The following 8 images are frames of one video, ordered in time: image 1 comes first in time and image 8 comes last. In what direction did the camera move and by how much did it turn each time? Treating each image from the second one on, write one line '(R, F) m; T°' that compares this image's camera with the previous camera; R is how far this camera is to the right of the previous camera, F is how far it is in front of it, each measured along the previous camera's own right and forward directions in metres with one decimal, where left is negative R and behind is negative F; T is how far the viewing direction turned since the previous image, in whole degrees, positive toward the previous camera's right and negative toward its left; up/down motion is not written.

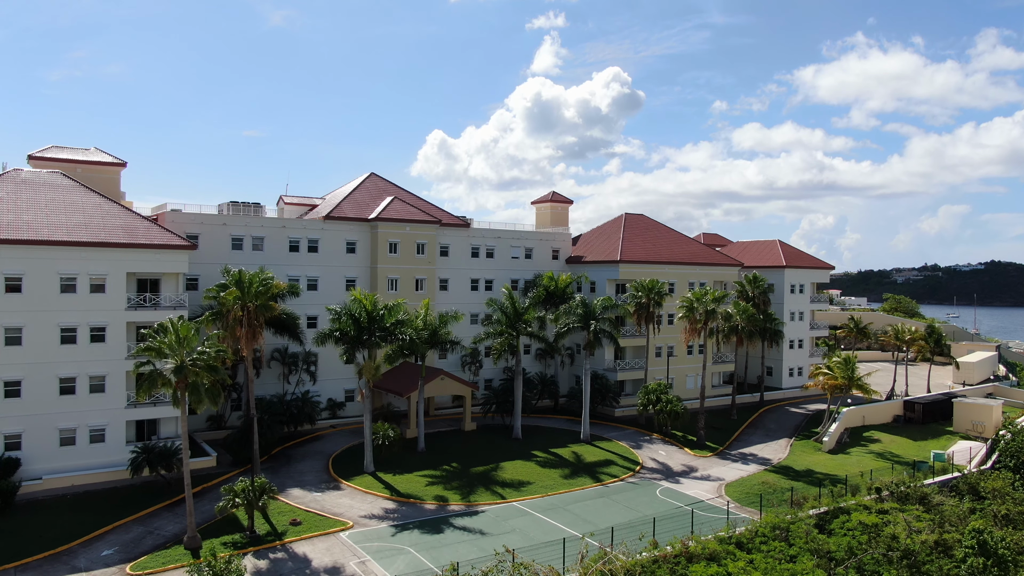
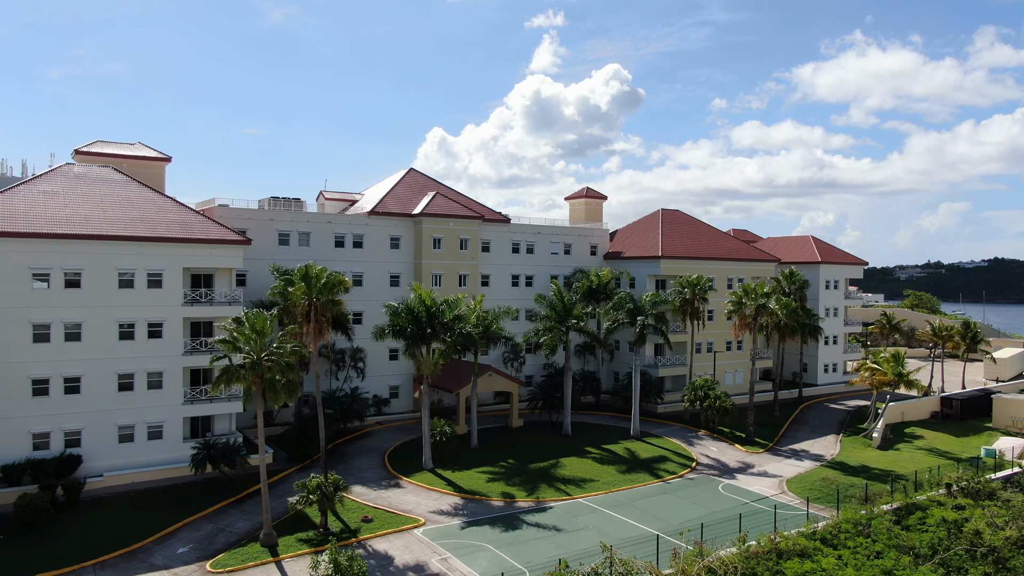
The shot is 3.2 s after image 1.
(-2.9, +0.3) m; 0°
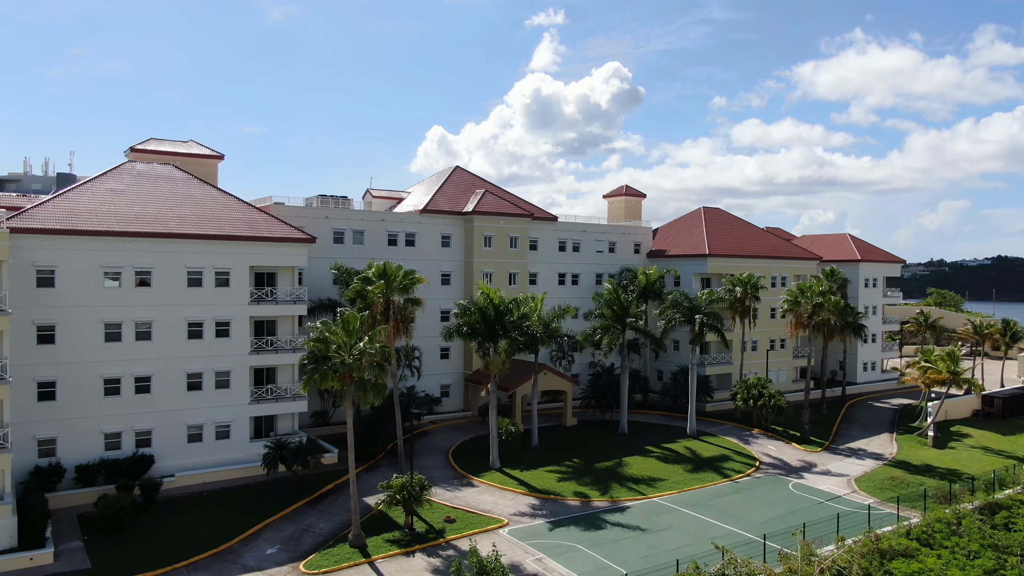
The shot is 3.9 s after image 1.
(-3.2, +0.2) m; 0°
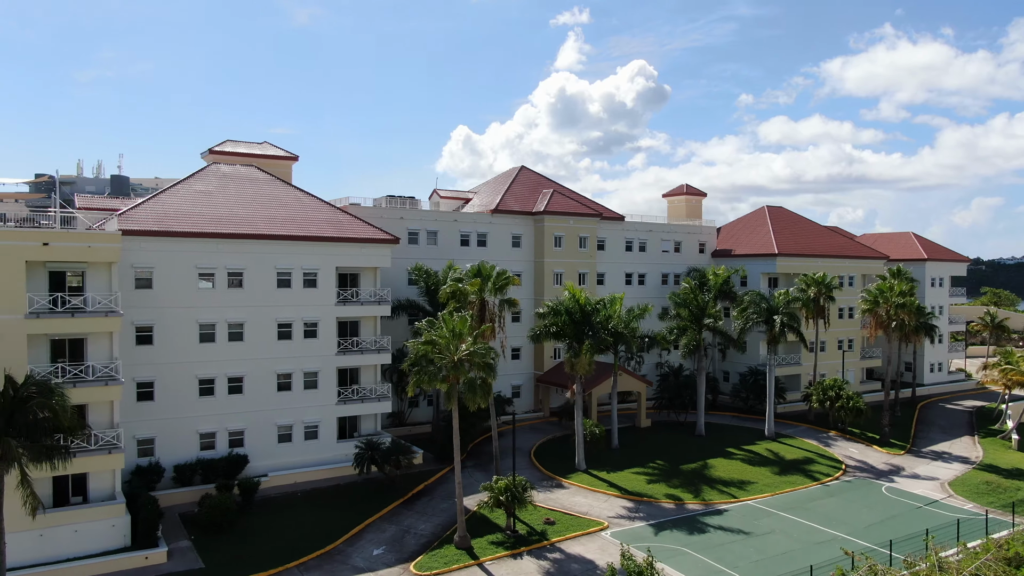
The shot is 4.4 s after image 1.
(-2.9, +0.2) m; -2°
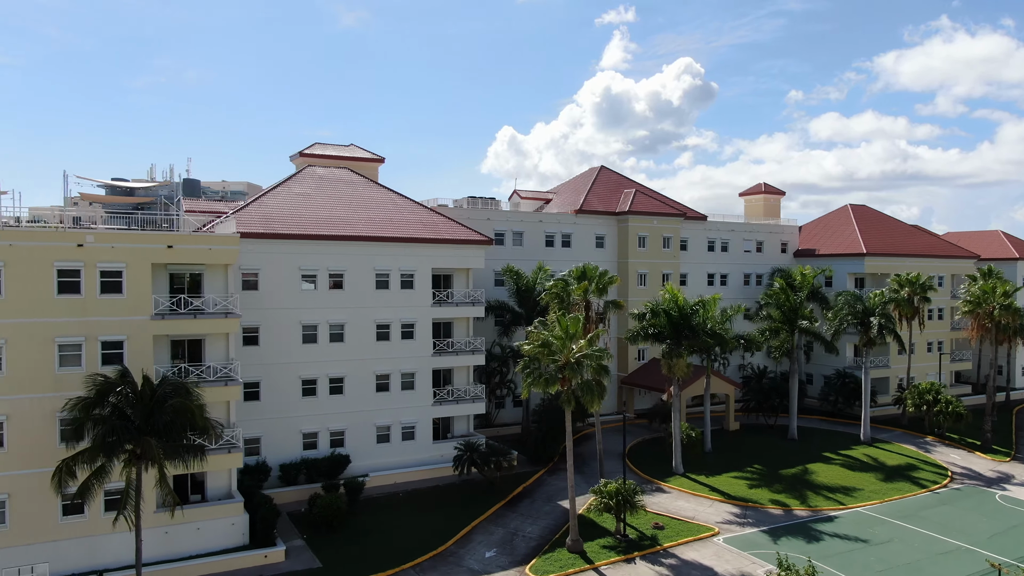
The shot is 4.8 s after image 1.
(-2.4, +0.2) m; -3°
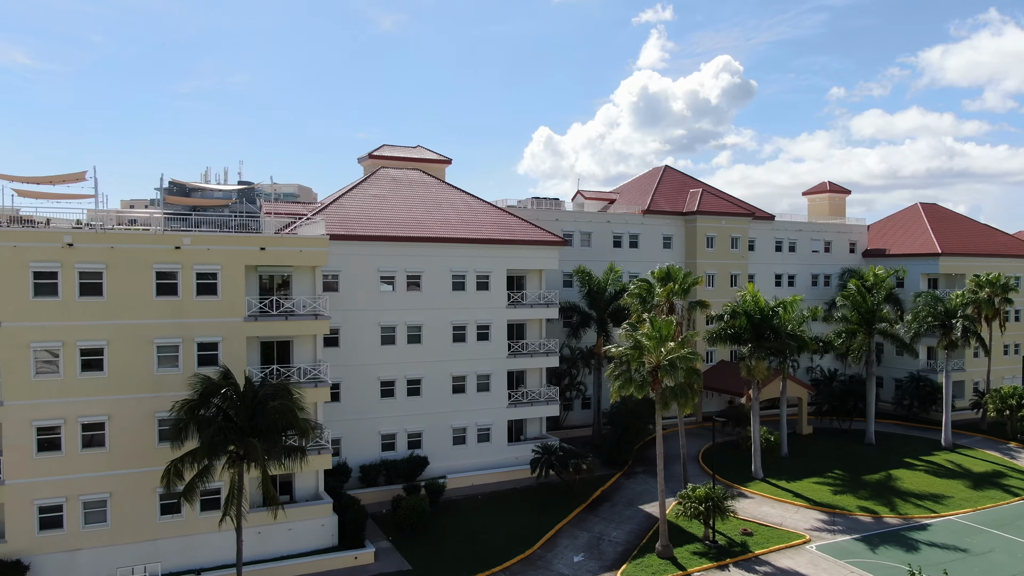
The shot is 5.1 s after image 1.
(-1.8, +0.2) m; -3°
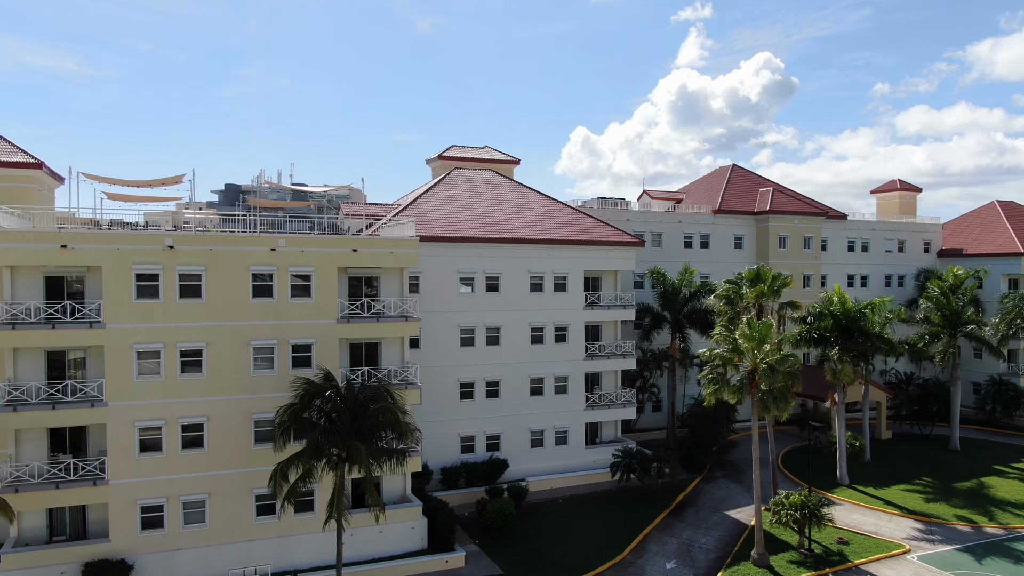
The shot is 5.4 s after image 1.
(-1.8, +0.3) m; -3°
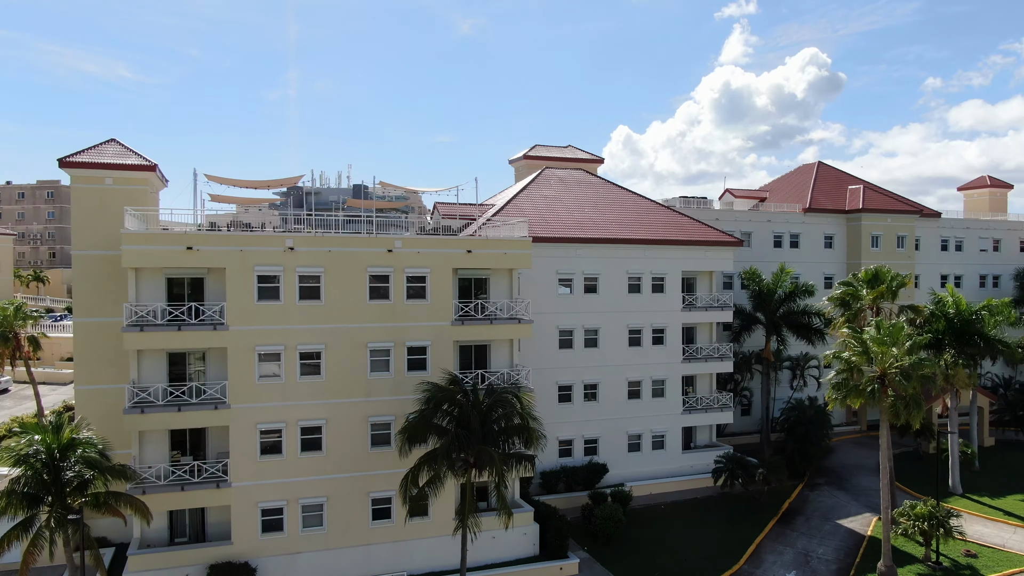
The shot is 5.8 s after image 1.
(-2.5, +0.4) m; -3°
